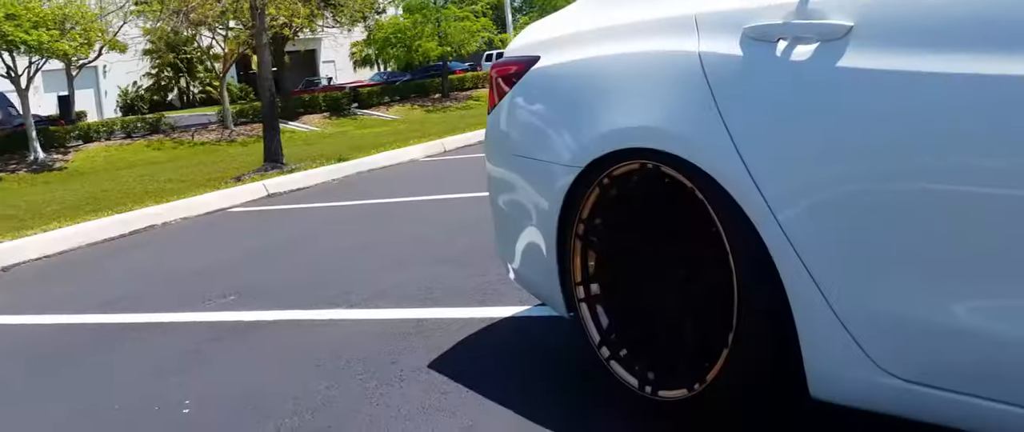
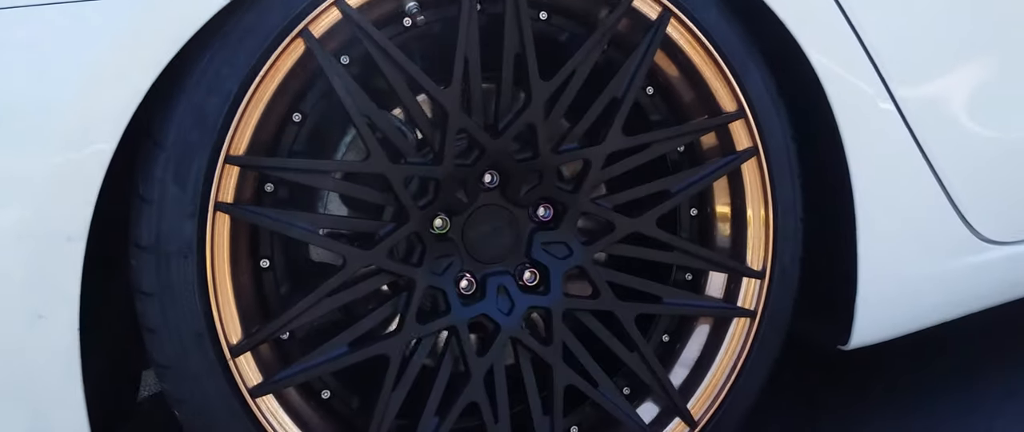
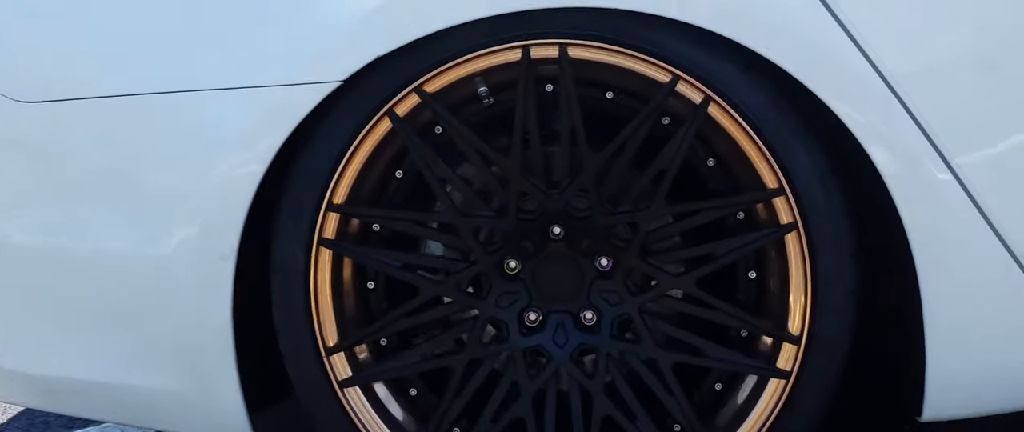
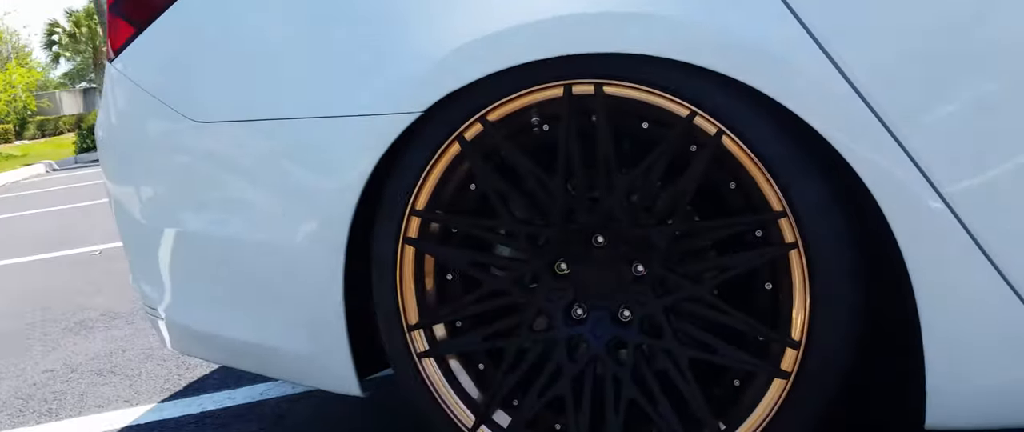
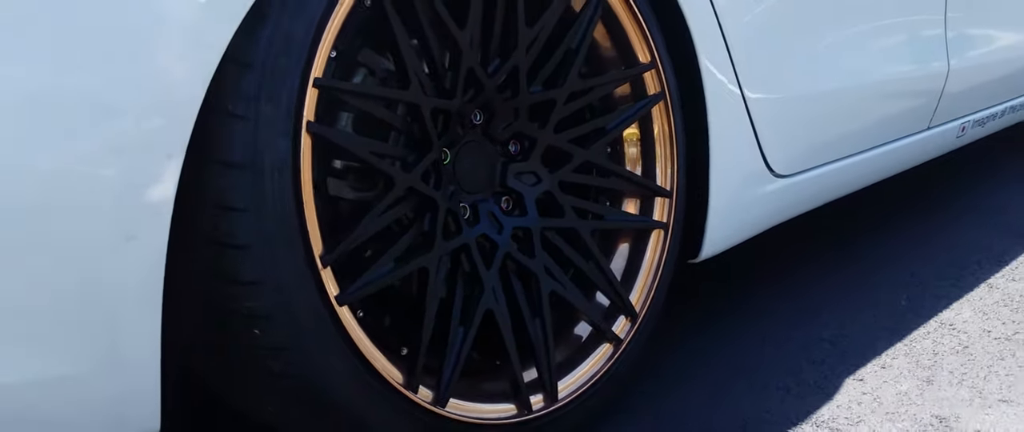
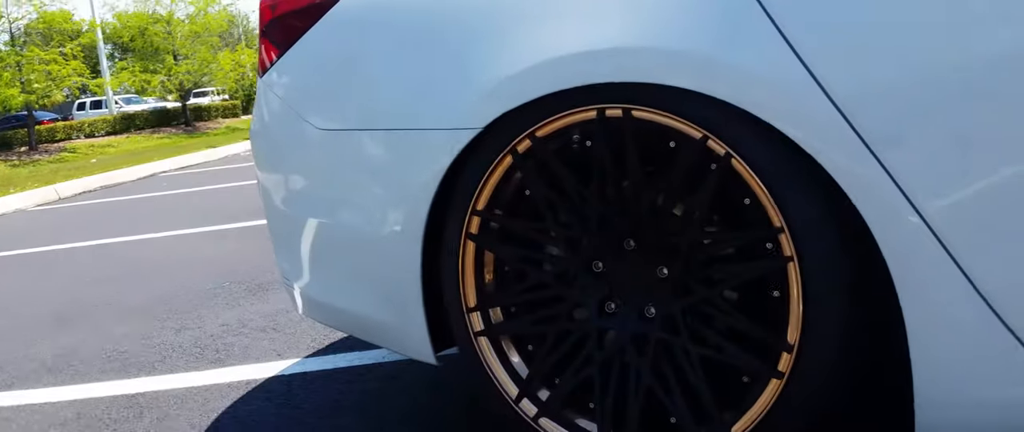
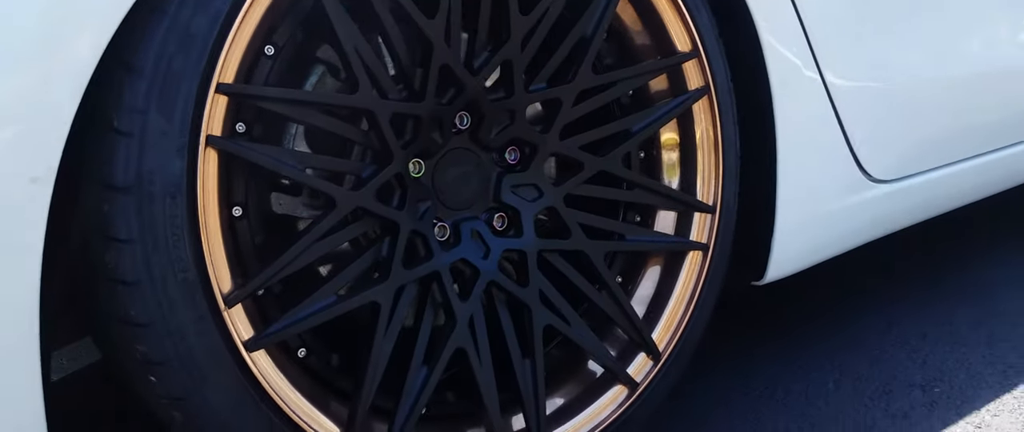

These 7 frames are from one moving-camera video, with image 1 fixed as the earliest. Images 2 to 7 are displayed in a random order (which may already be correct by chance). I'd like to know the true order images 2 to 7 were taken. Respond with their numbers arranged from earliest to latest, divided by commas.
6, 4, 3, 2, 7, 5
